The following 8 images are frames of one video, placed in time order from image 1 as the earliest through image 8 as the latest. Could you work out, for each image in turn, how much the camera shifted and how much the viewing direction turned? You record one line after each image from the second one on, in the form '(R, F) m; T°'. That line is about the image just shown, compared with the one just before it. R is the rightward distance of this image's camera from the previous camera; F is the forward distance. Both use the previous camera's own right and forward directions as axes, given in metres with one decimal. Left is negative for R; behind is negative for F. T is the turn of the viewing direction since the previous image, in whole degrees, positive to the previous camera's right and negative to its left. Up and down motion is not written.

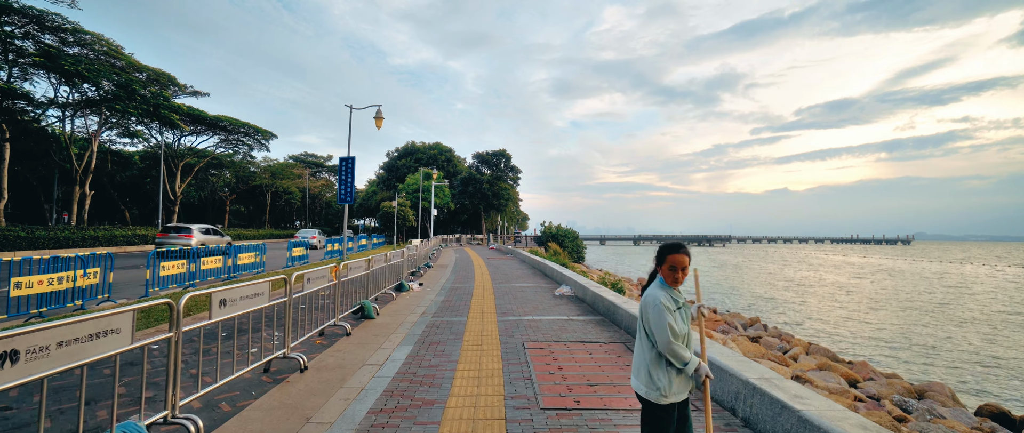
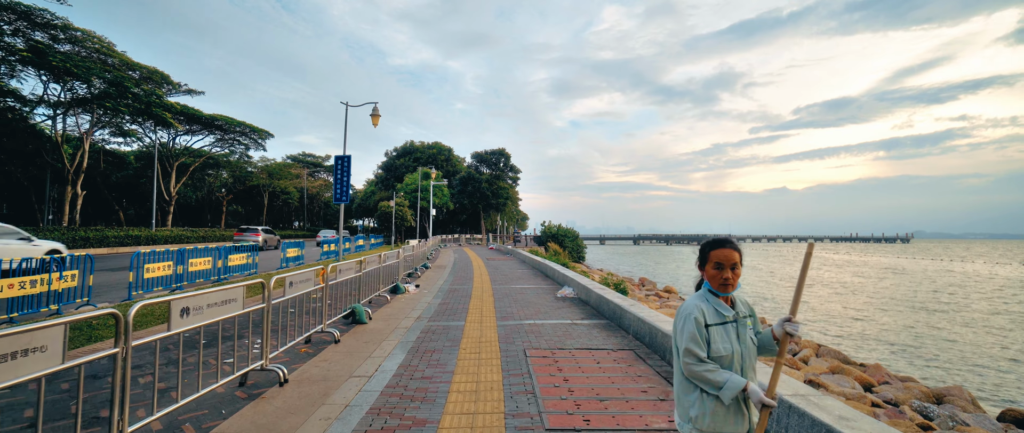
(0.0, +0.4) m; 0°
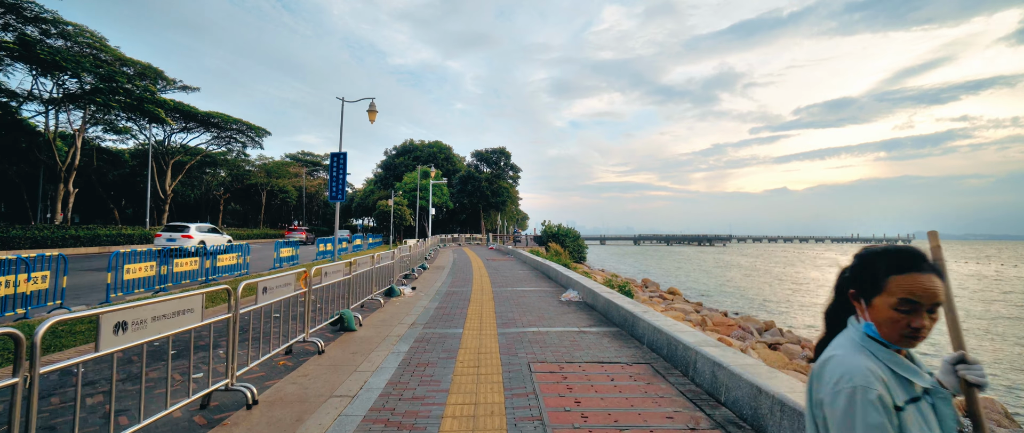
(0.0, +0.6) m; 0°
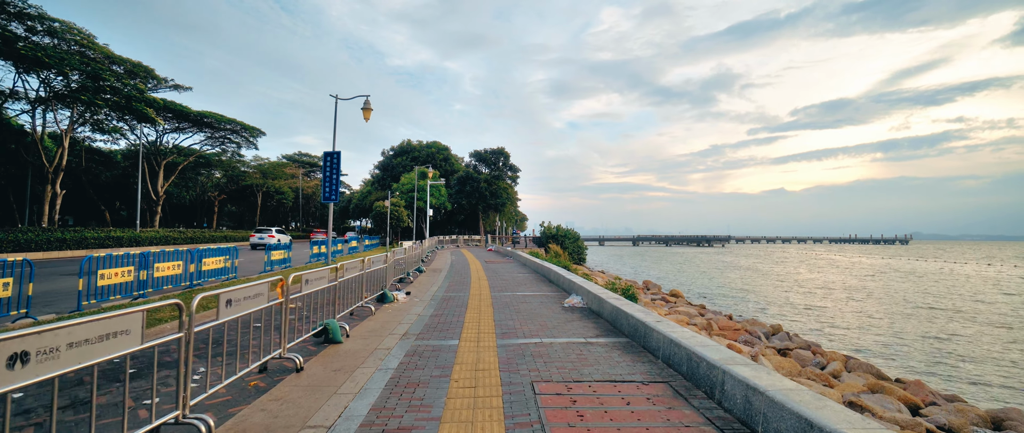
(0.0, +0.5) m; 0°
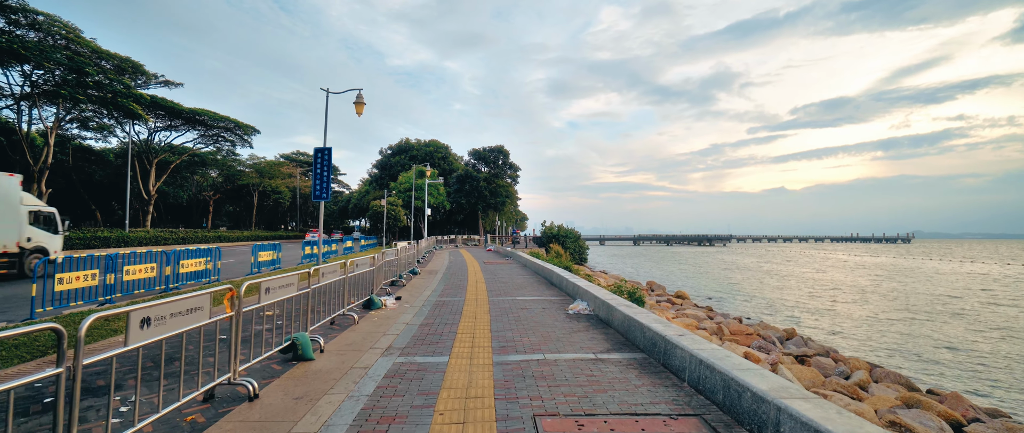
(0.0, +0.8) m; 0°
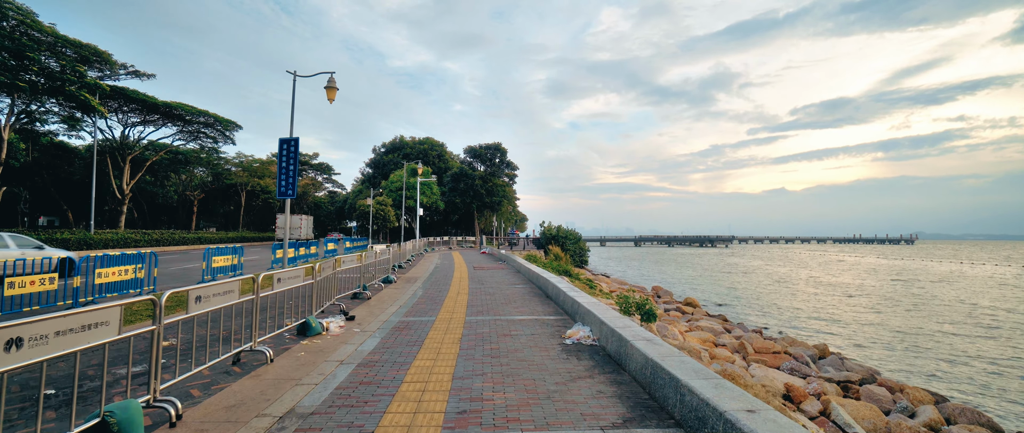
(+0.3, +2.0) m; 0°
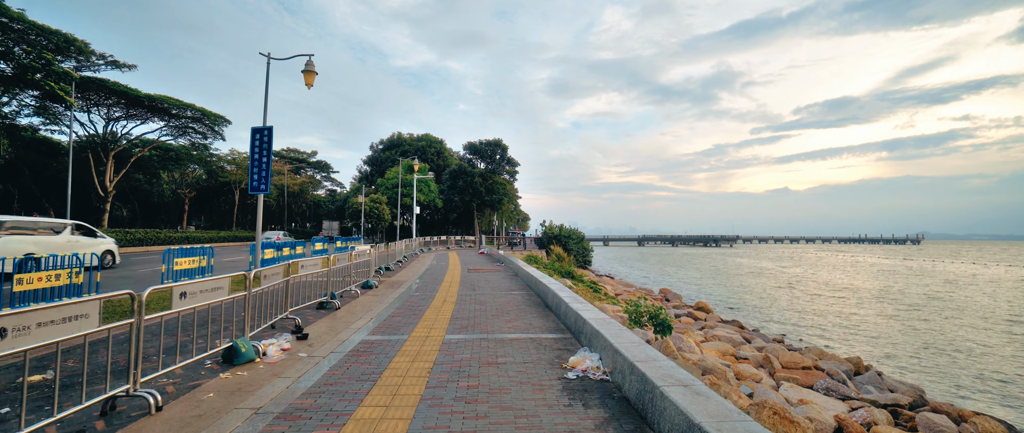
(+0.2, +1.5) m; 0°
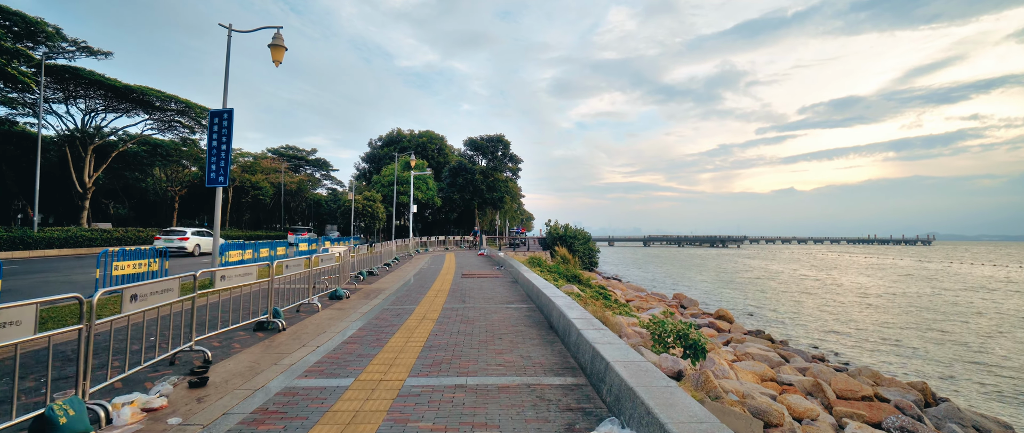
(+0.1, +1.9) m; -1°
